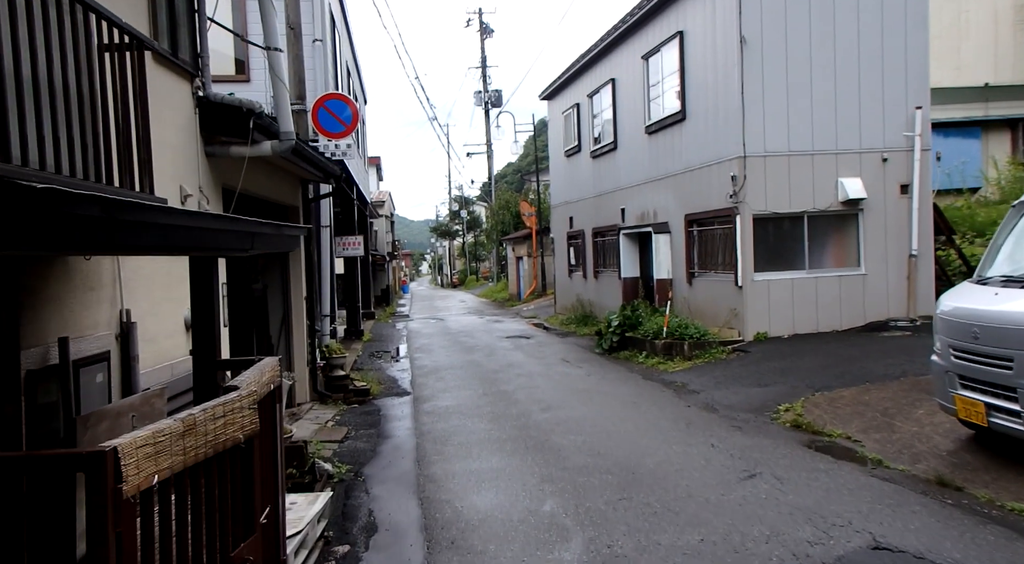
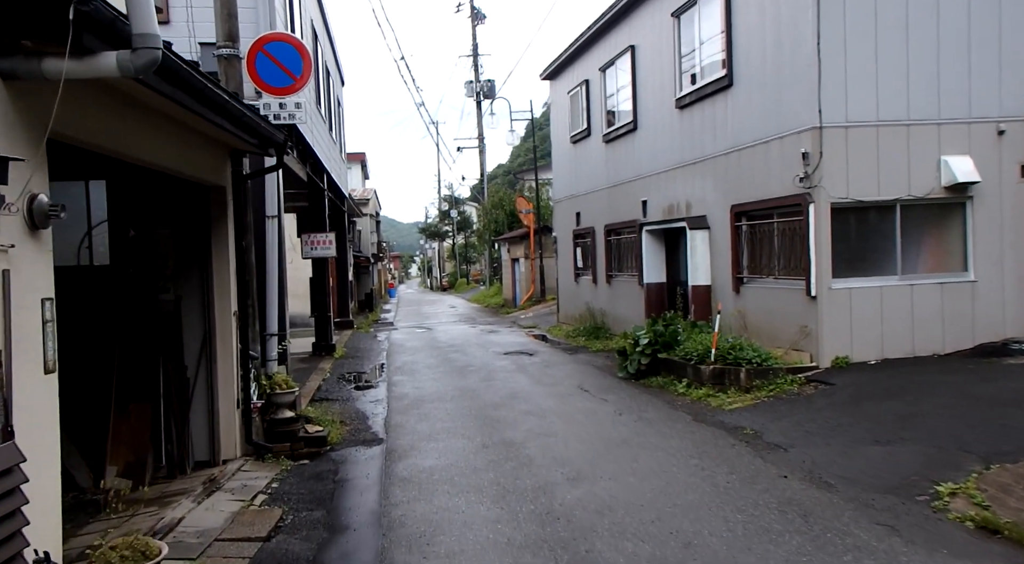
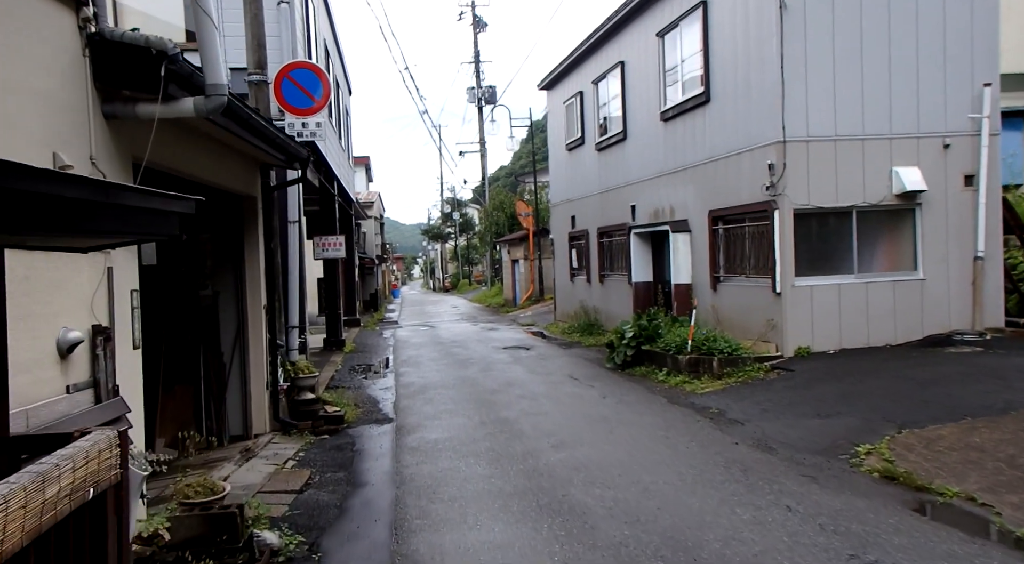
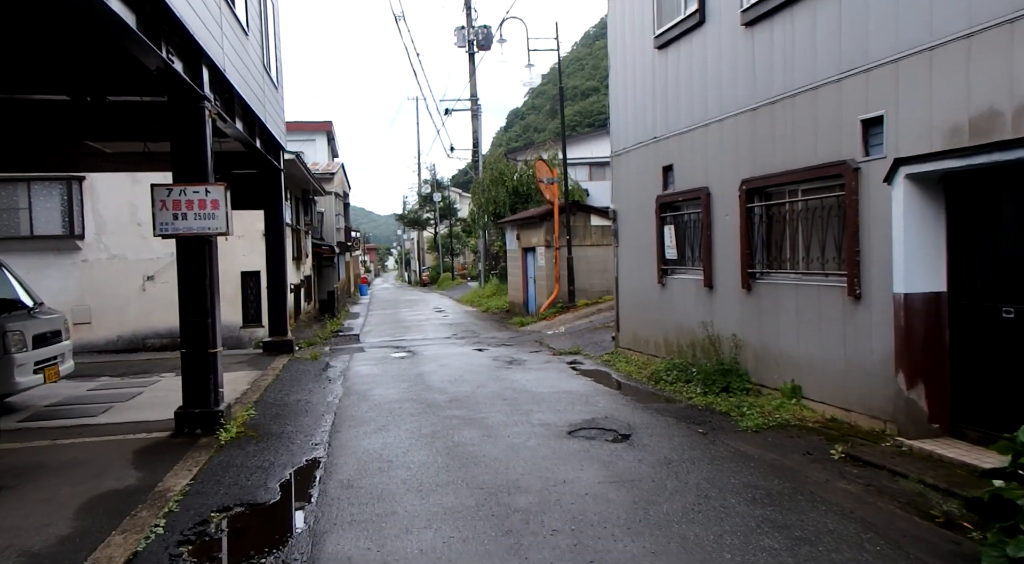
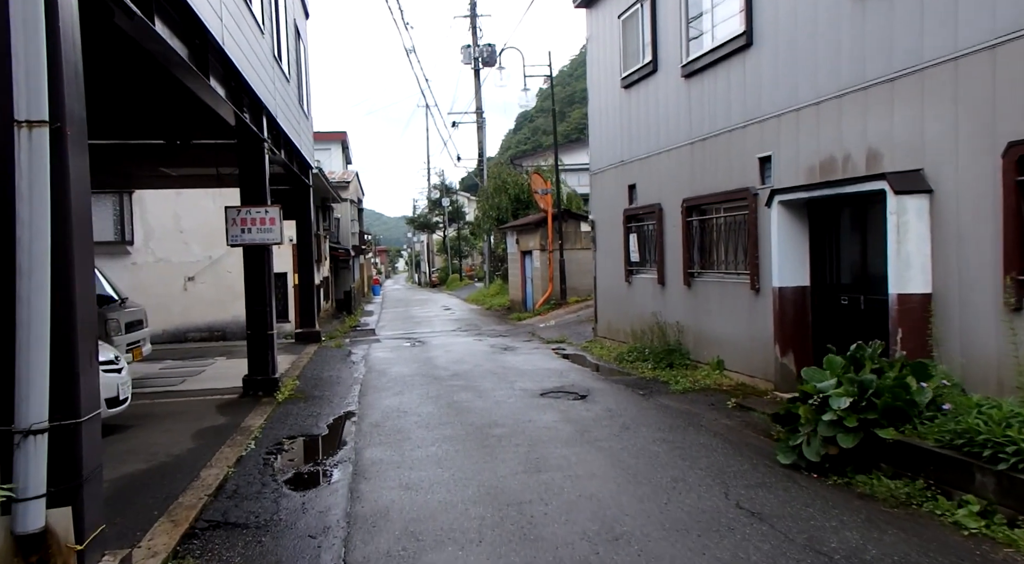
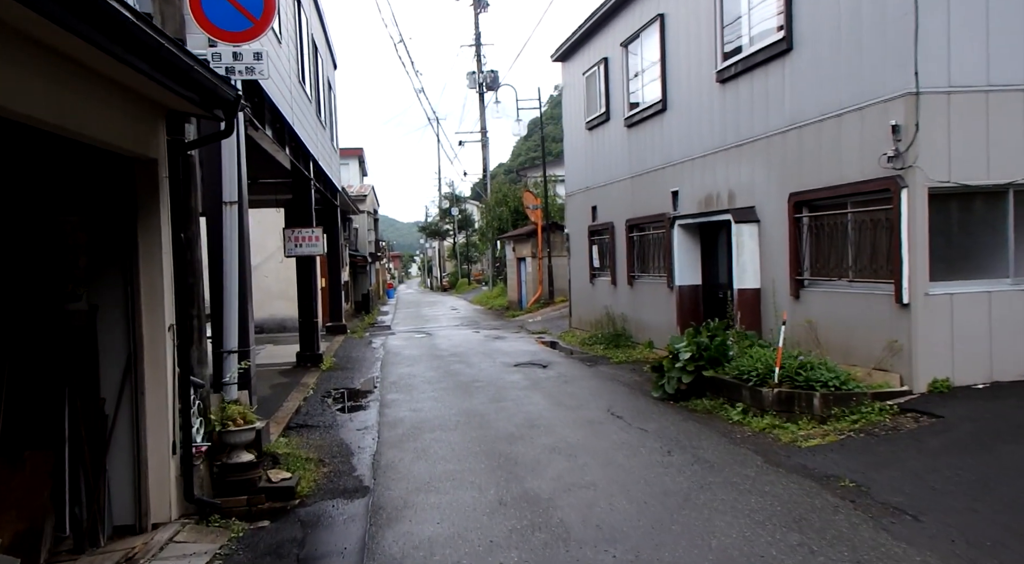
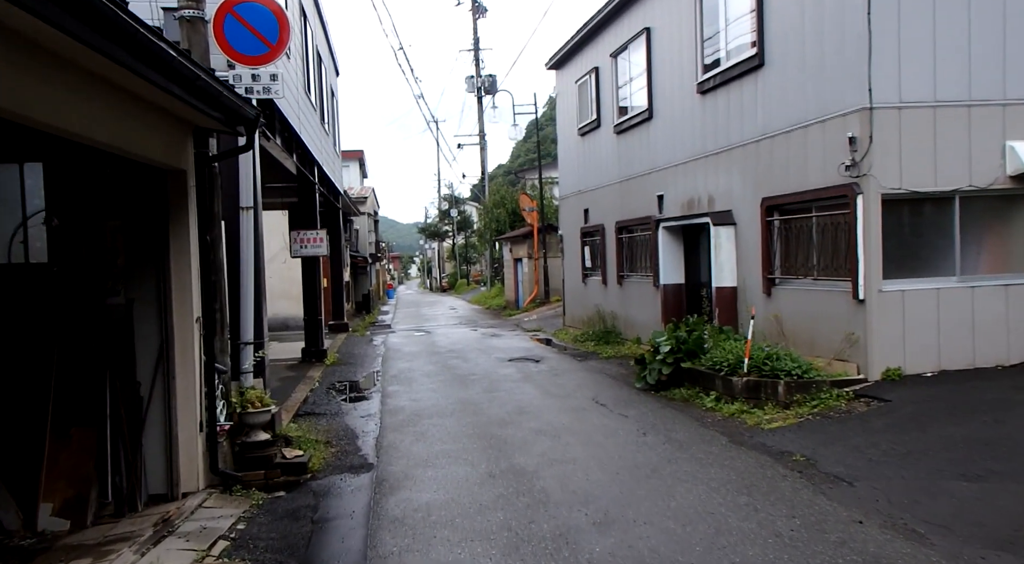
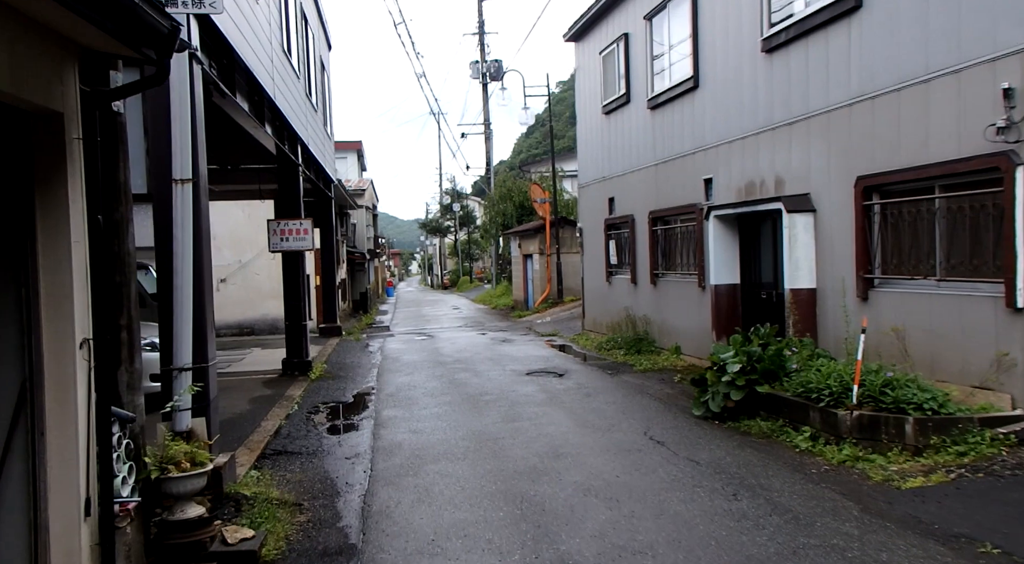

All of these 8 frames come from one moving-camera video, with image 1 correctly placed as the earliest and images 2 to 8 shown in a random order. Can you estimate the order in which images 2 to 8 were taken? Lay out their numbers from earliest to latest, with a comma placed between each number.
3, 2, 7, 6, 8, 5, 4
